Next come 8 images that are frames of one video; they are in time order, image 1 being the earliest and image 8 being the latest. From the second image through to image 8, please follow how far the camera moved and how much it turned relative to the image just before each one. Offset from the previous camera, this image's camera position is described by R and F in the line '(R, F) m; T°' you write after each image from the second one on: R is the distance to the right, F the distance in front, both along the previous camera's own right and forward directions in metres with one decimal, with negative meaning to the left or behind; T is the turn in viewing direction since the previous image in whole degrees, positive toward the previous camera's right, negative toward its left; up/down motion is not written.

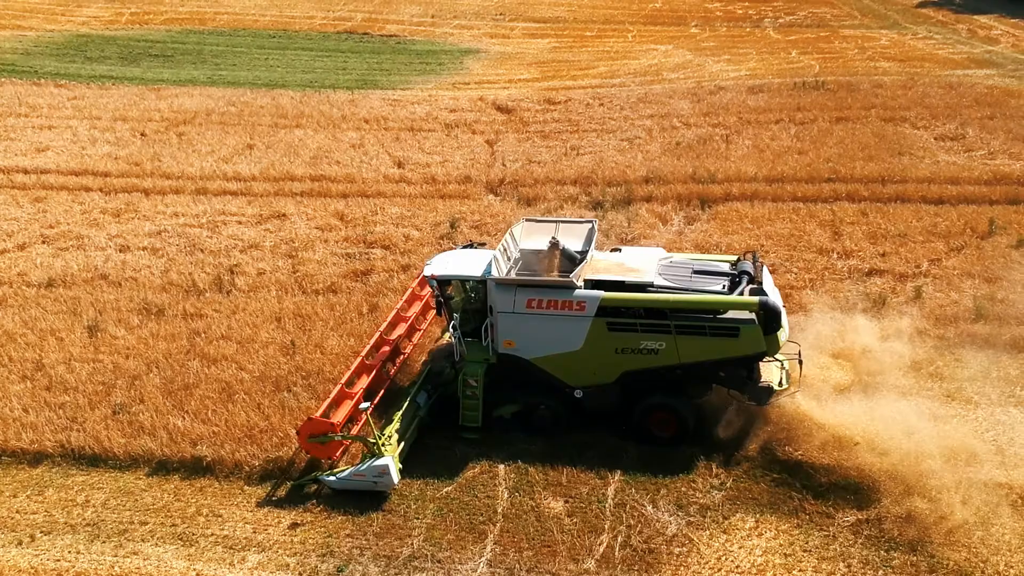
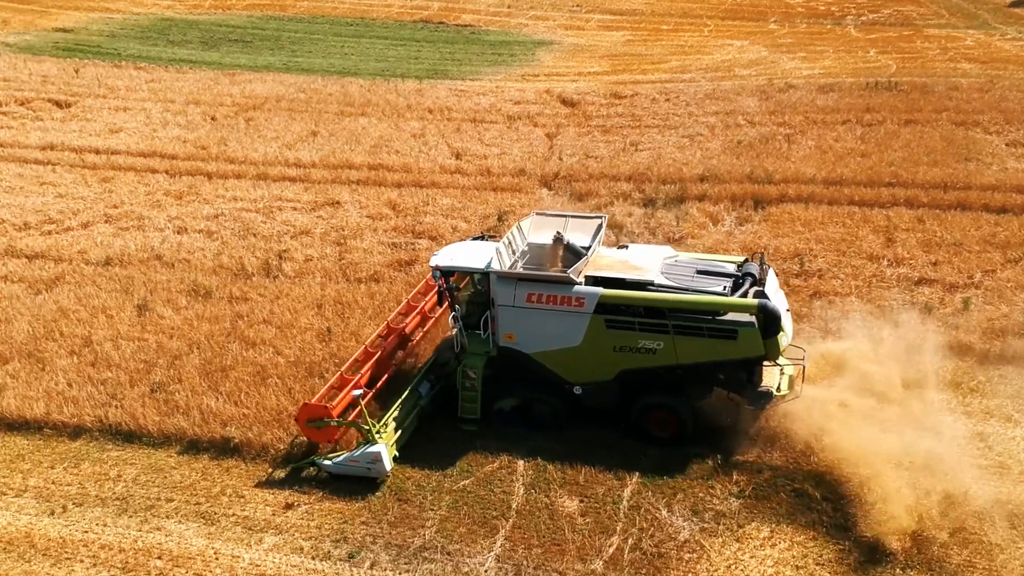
(+0.5, 0.0) m; -4°
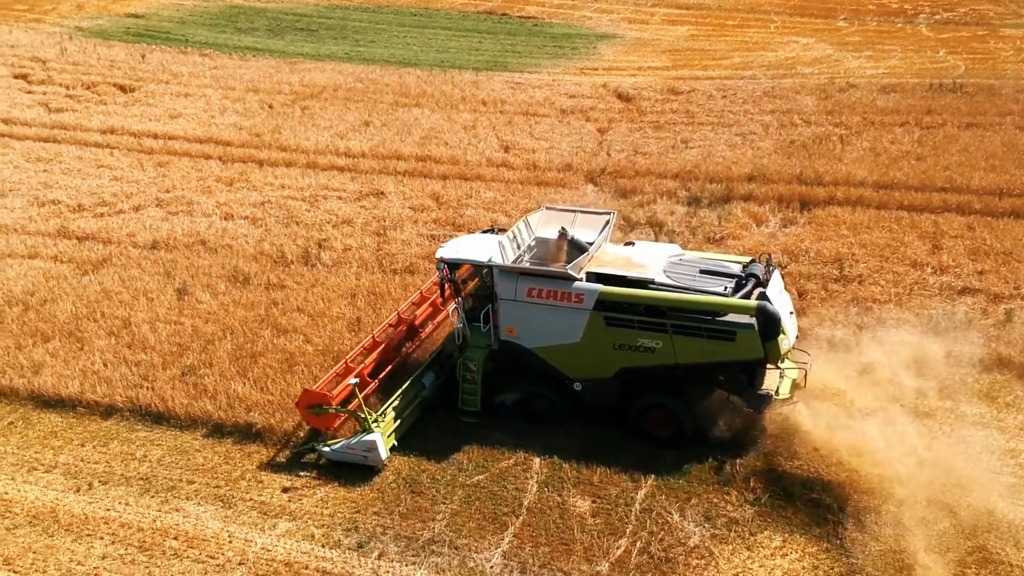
(+0.4, 0.0) m; -4°
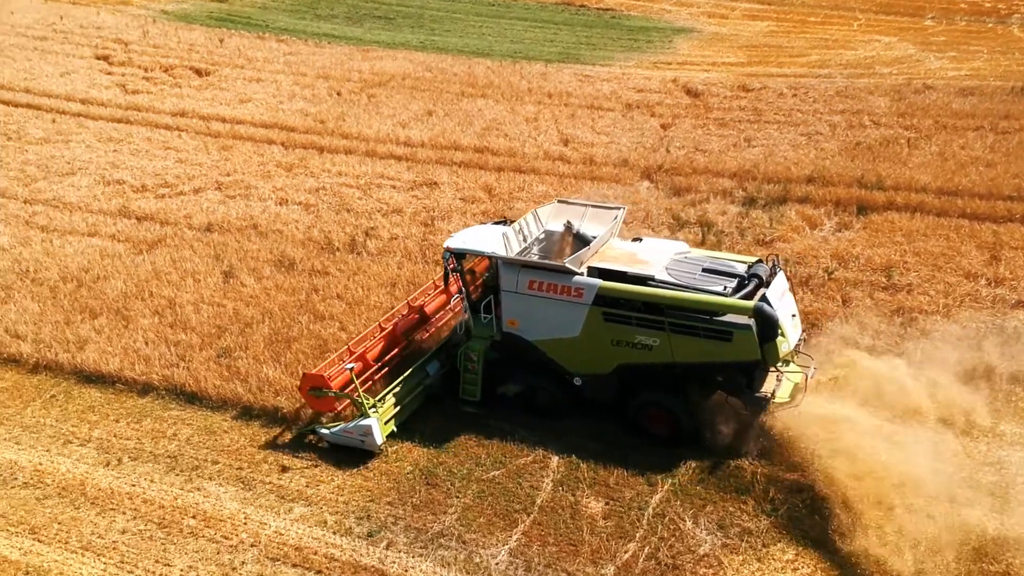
(+0.5, +0.1) m; -5°
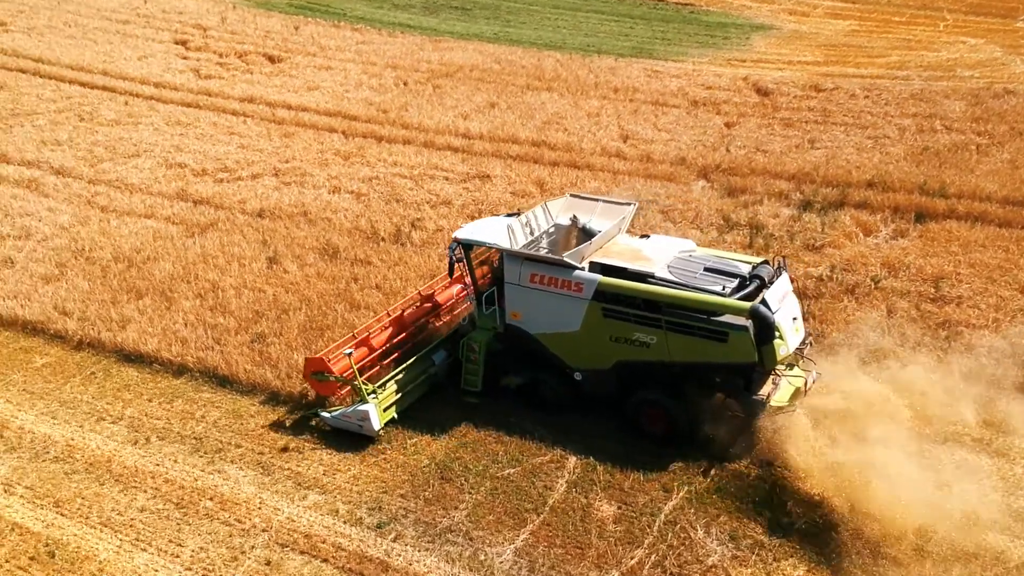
(+0.5, +0.1) m; -5°
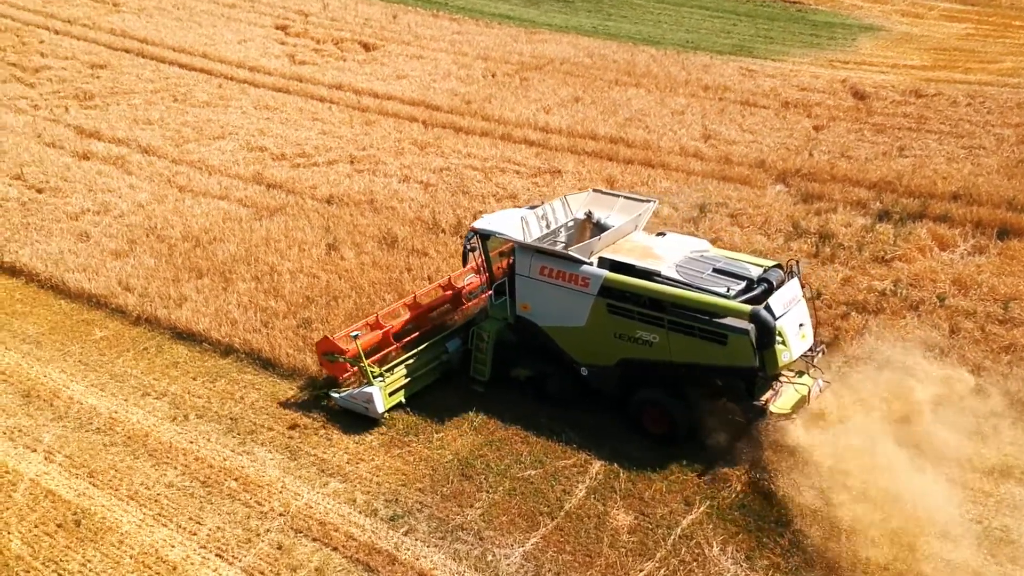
(+0.7, +0.2) m; -6°
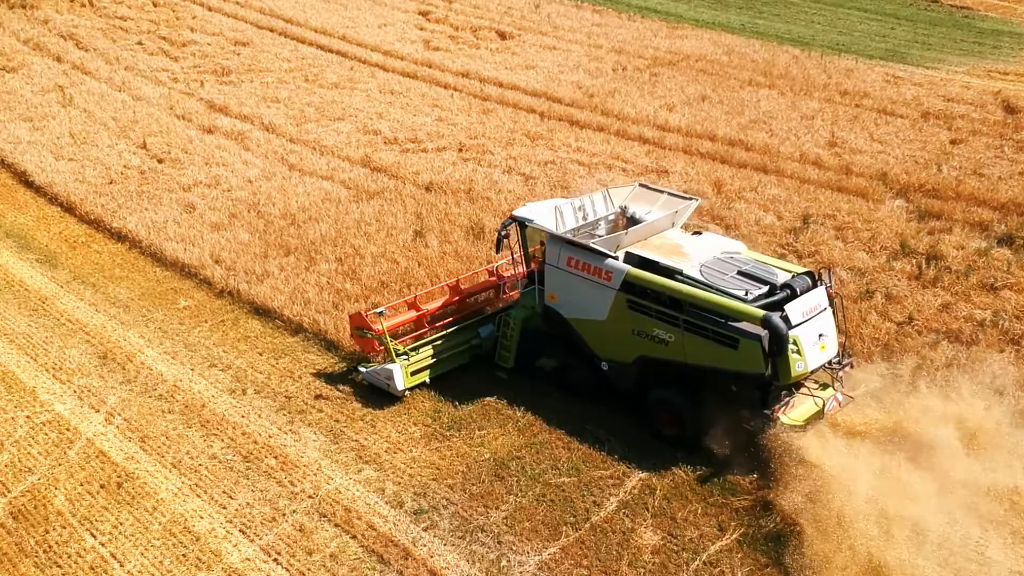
(+0.9, +0.3) m; -9°
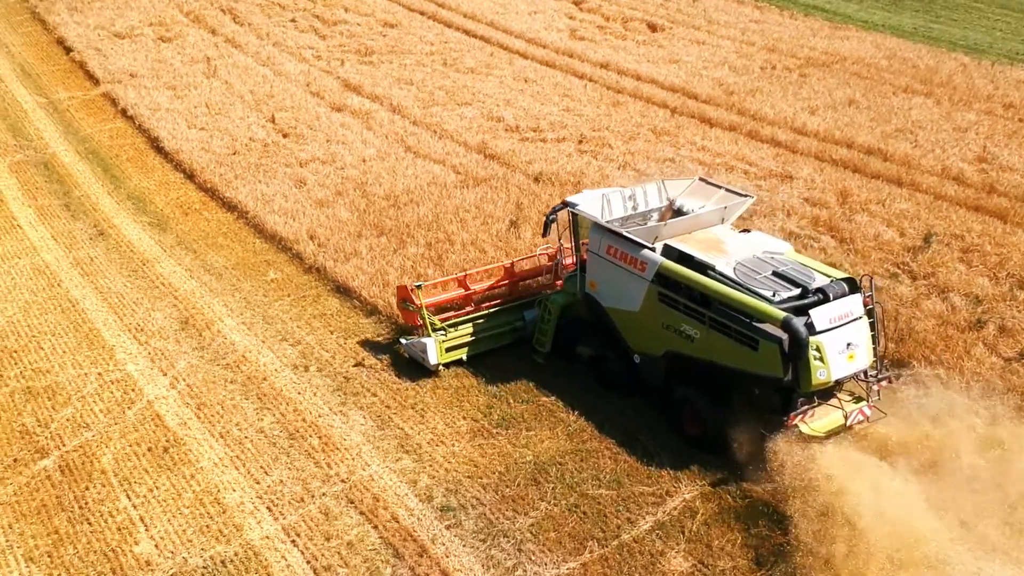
(+0.9, +0.5) m; -9°
